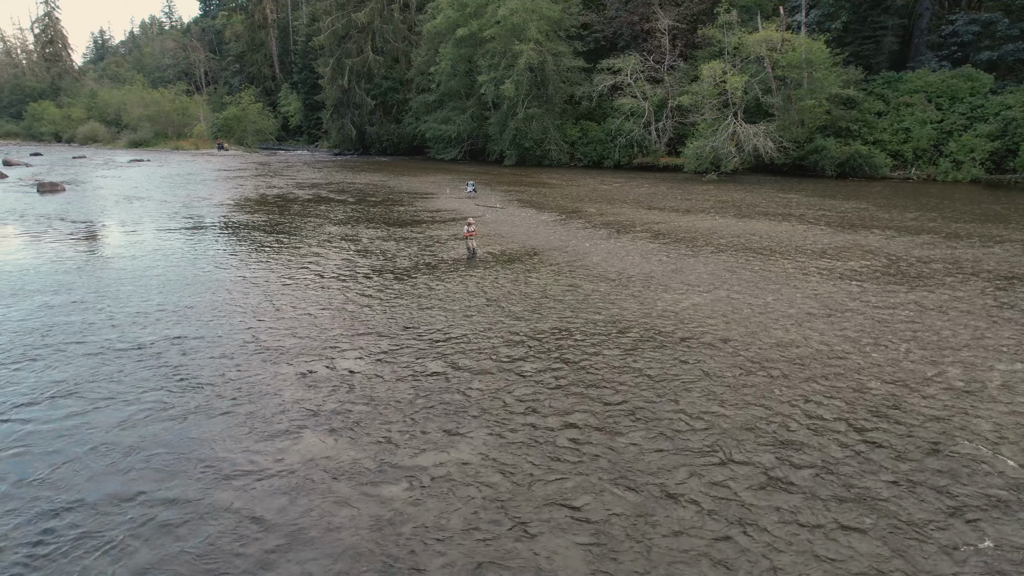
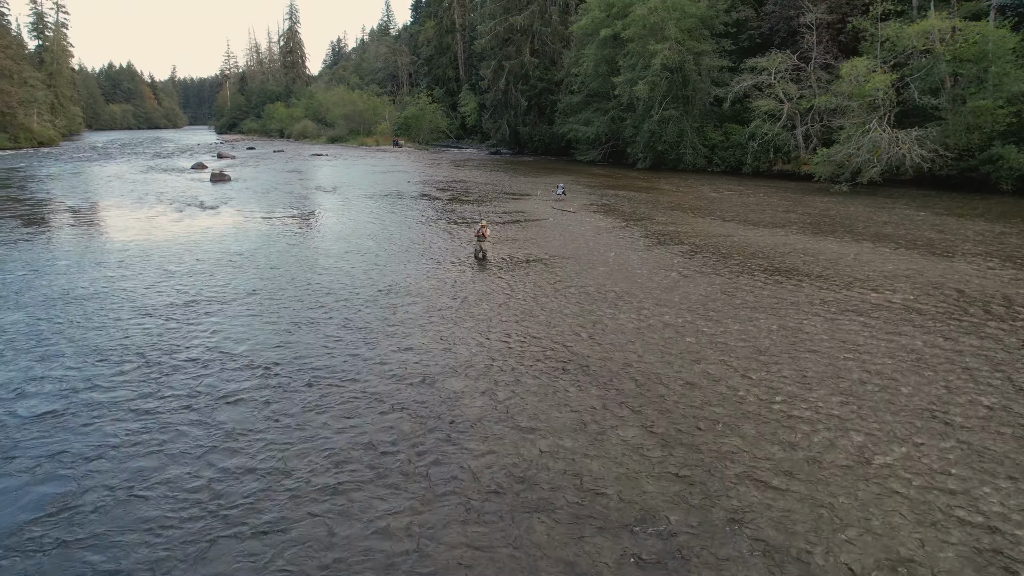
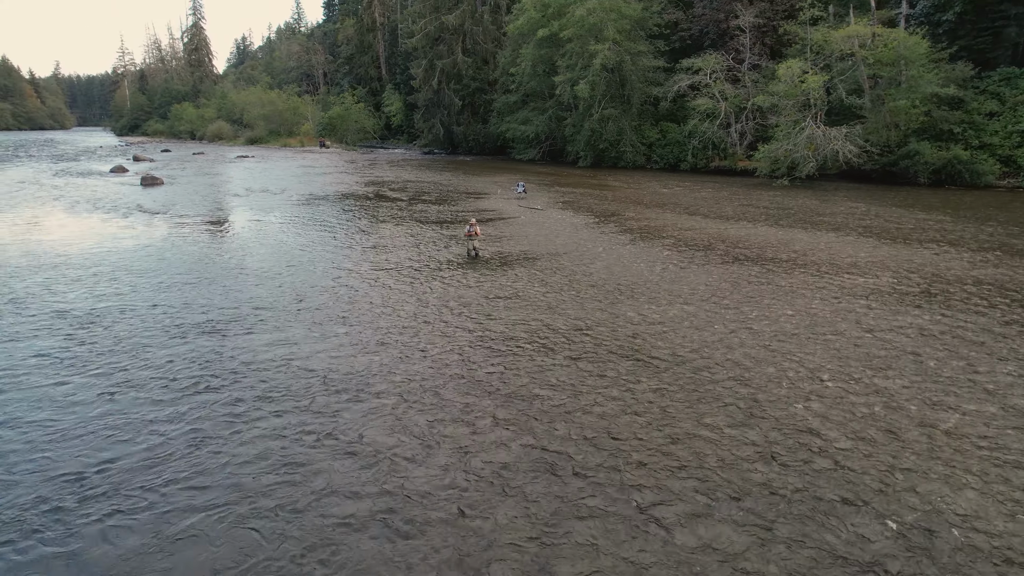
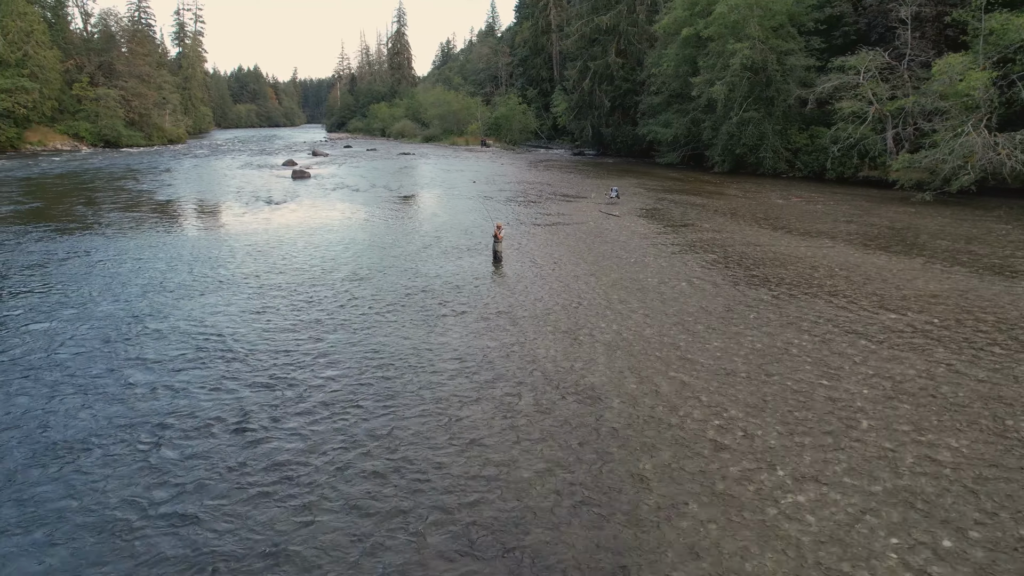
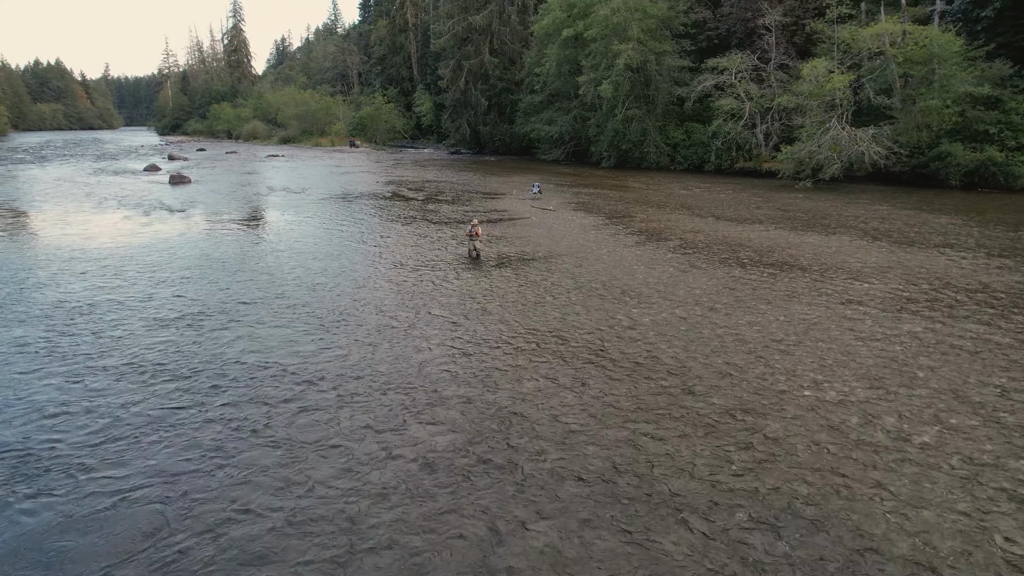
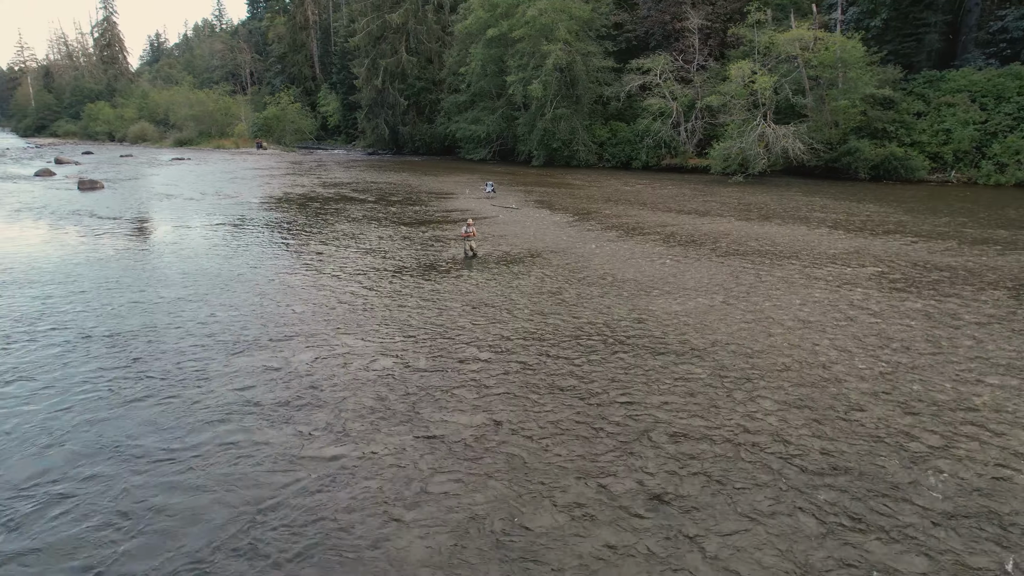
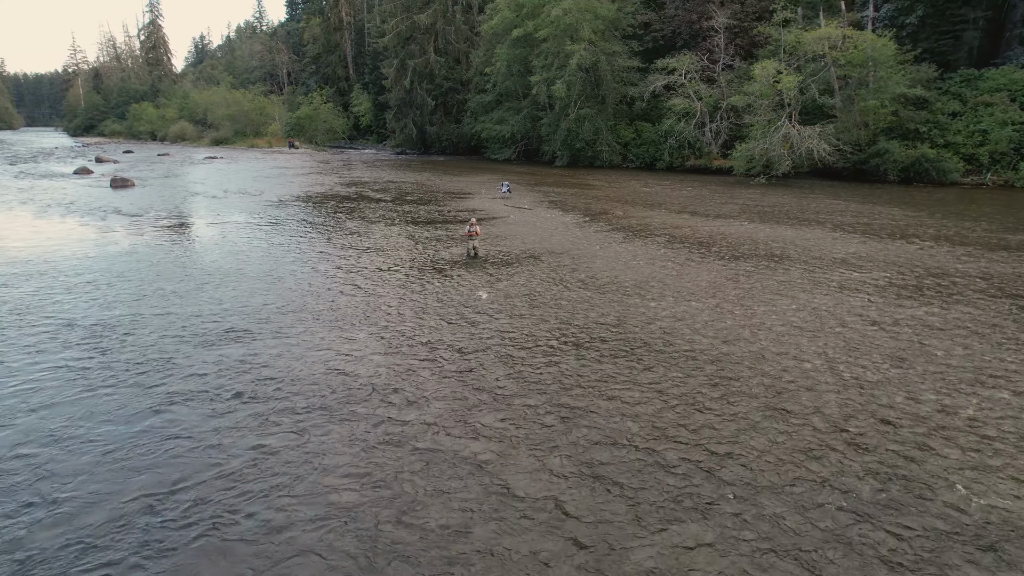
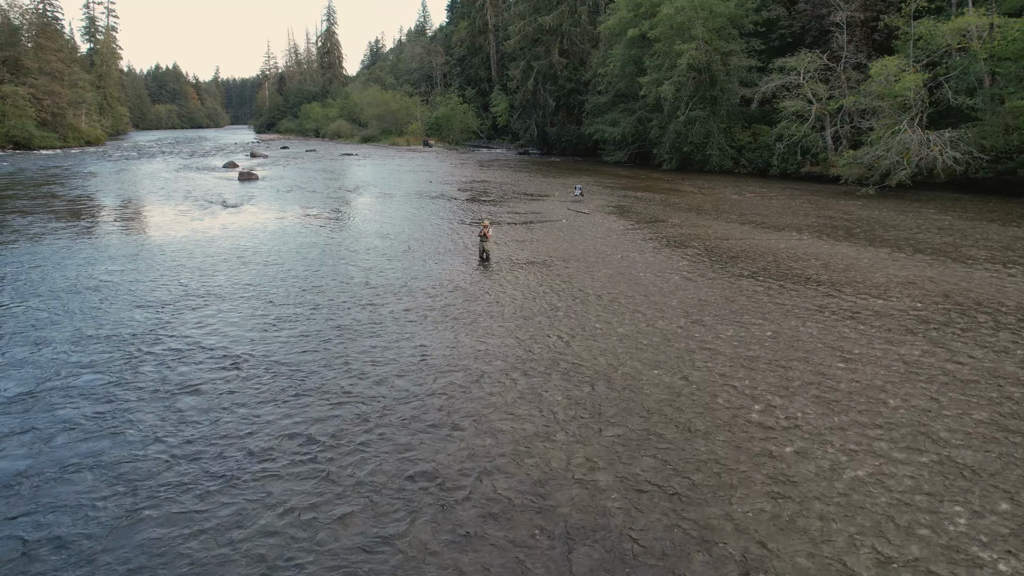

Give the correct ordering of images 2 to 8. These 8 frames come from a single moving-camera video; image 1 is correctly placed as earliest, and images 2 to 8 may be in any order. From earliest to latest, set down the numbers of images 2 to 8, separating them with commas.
6, 7, 3, 5, 2, 8, 4
